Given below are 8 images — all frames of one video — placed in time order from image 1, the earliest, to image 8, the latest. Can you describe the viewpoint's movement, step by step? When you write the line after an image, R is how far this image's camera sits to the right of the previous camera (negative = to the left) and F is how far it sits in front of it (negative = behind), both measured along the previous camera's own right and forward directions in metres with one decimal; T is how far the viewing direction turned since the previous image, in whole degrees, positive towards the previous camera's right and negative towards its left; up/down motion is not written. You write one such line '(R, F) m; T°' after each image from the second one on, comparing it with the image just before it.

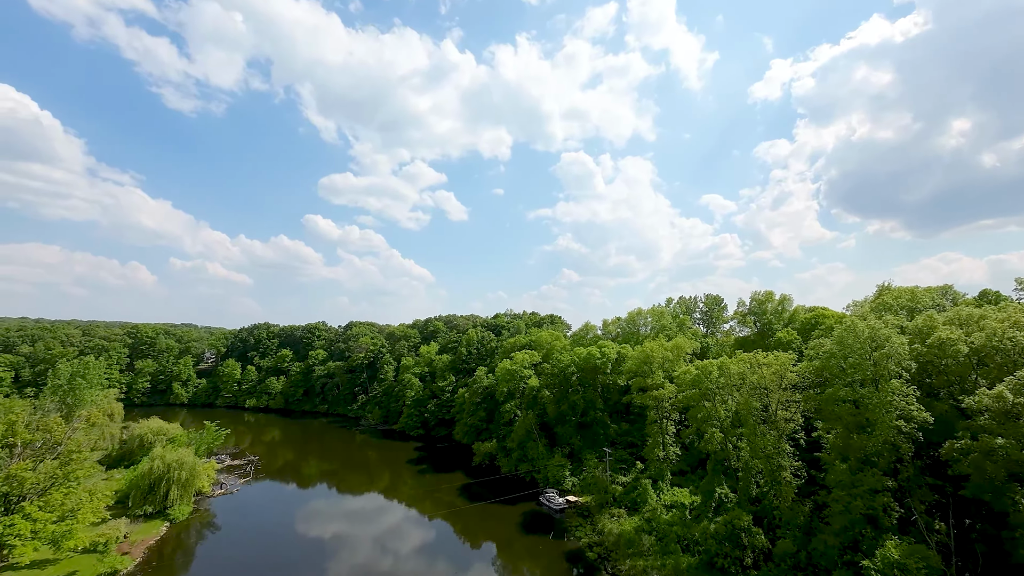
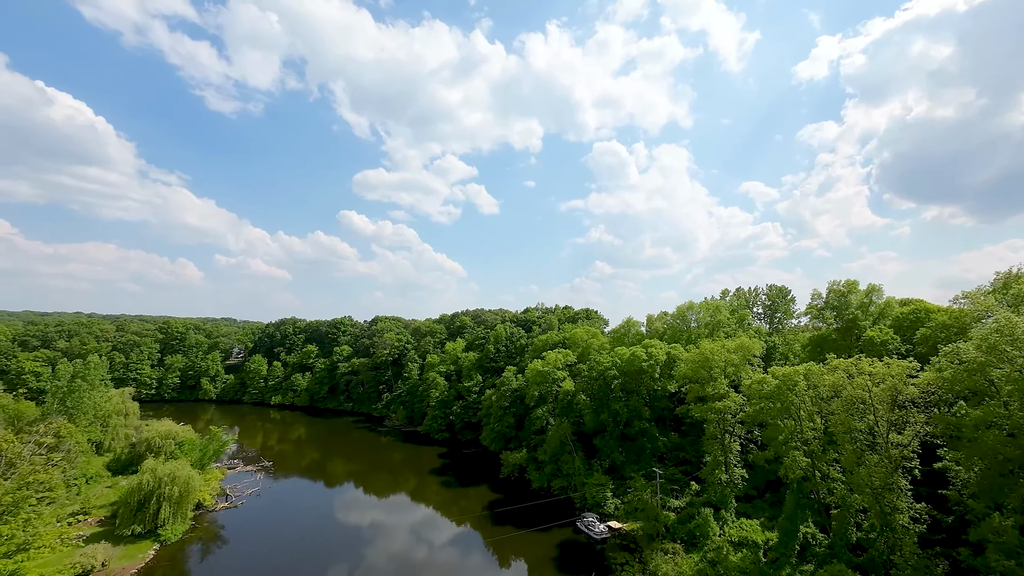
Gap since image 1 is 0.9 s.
(+0.1, +5.2) m; -4°
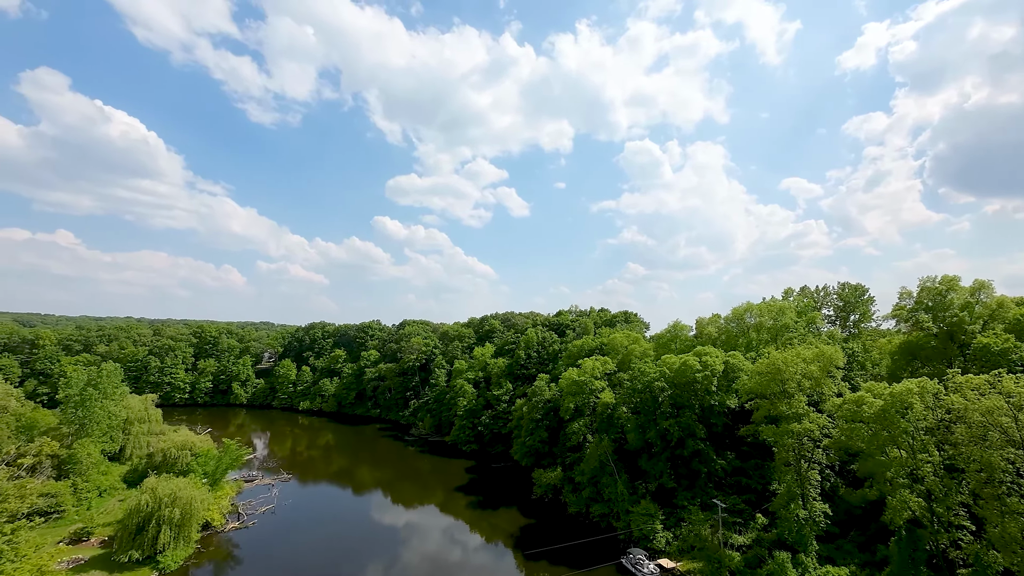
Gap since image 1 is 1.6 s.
(0.0, +3.8) m; -4°
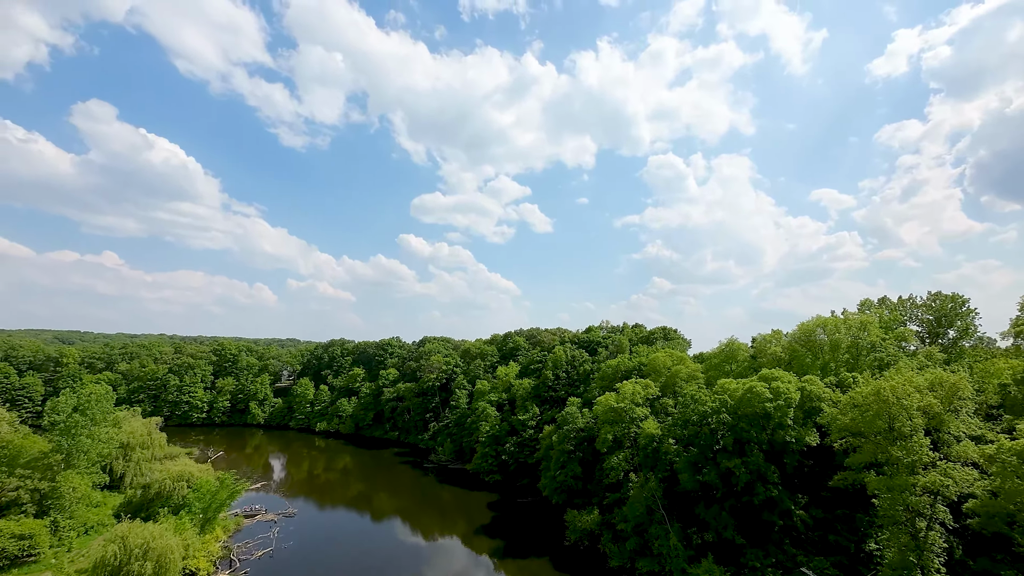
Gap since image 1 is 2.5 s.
(-0.3, +4.2) m; -3°
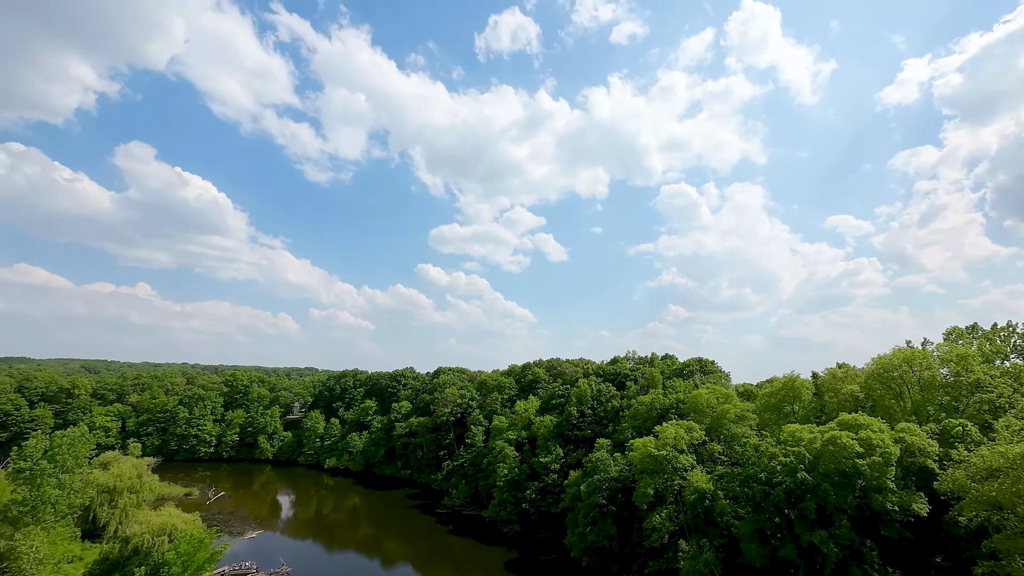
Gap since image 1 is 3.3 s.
(-0.4, +3.6) m; -2°
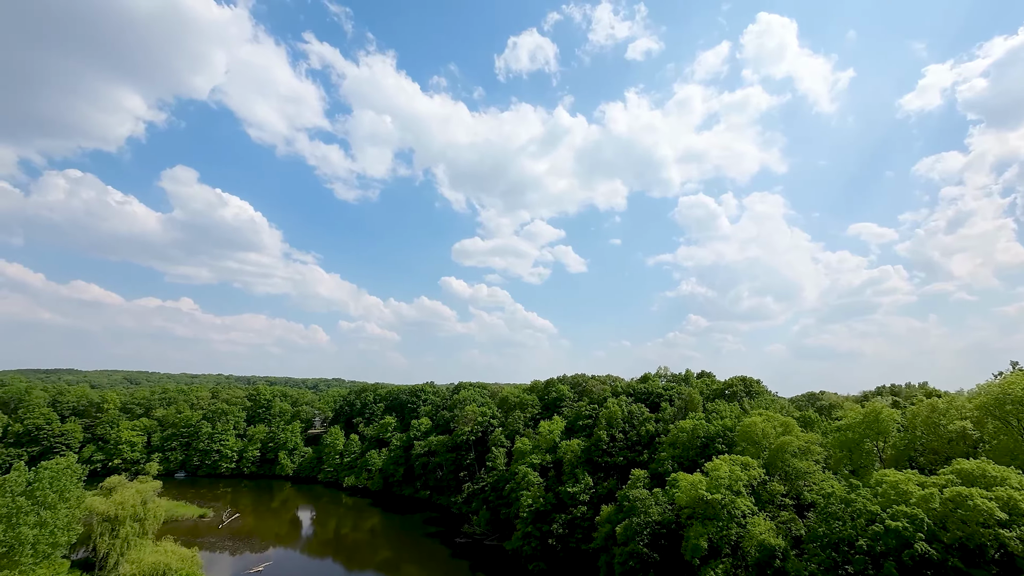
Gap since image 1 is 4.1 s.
(-0.1, +3.3) m; -3°
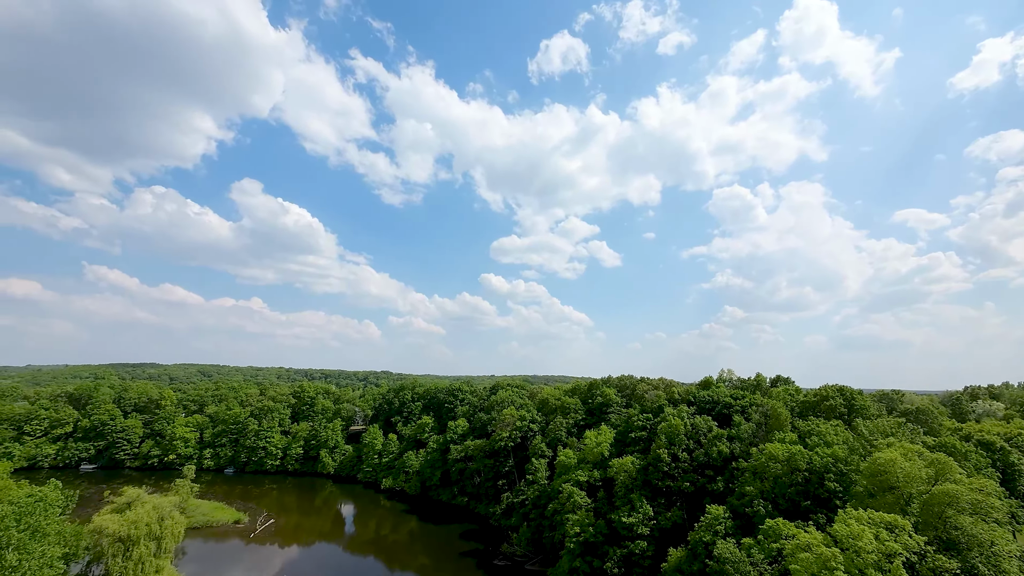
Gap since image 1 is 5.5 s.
(-0.2, +6.0) m; -5°
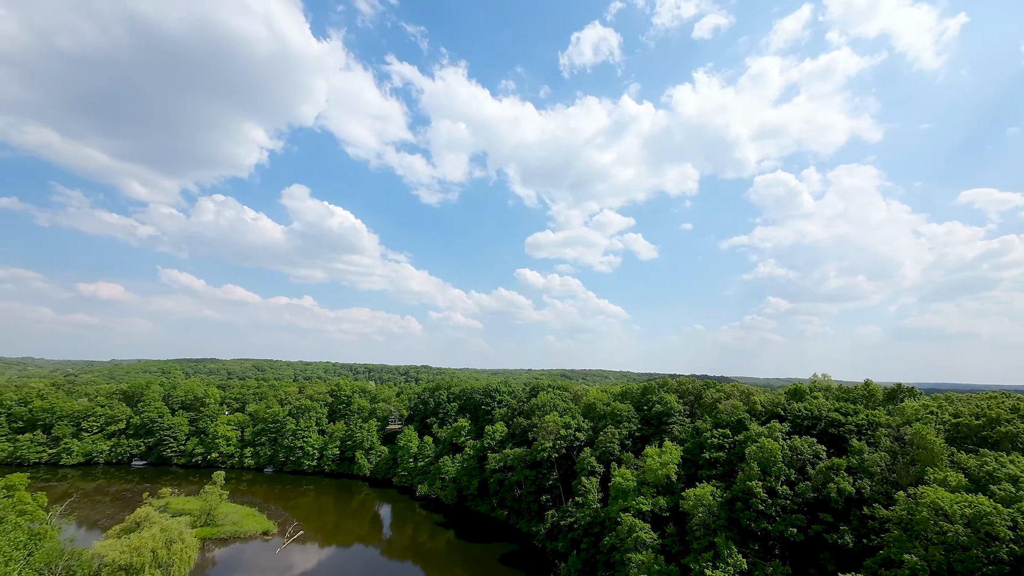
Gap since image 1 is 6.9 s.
(-0.7, +6.8) m; -5°
